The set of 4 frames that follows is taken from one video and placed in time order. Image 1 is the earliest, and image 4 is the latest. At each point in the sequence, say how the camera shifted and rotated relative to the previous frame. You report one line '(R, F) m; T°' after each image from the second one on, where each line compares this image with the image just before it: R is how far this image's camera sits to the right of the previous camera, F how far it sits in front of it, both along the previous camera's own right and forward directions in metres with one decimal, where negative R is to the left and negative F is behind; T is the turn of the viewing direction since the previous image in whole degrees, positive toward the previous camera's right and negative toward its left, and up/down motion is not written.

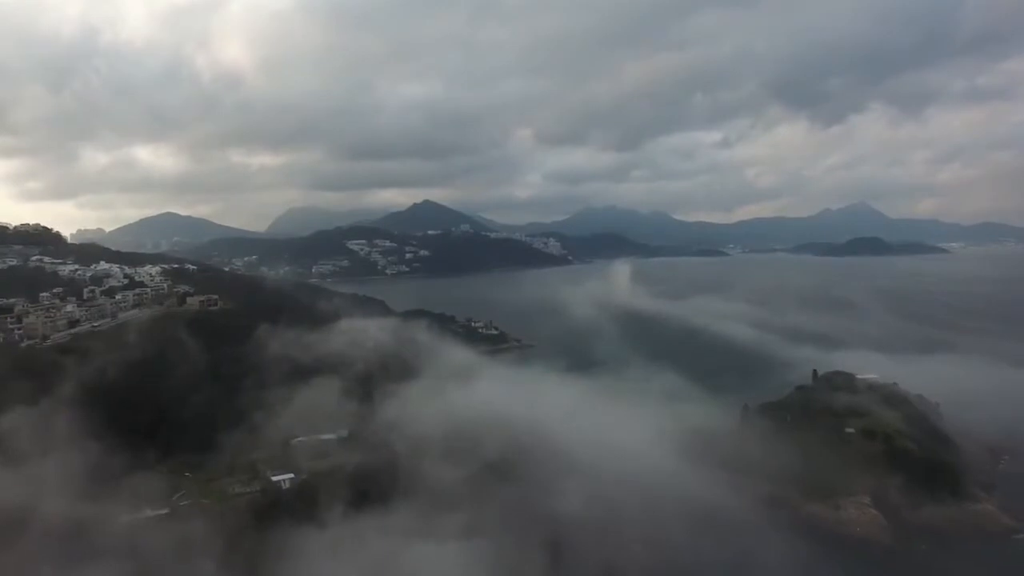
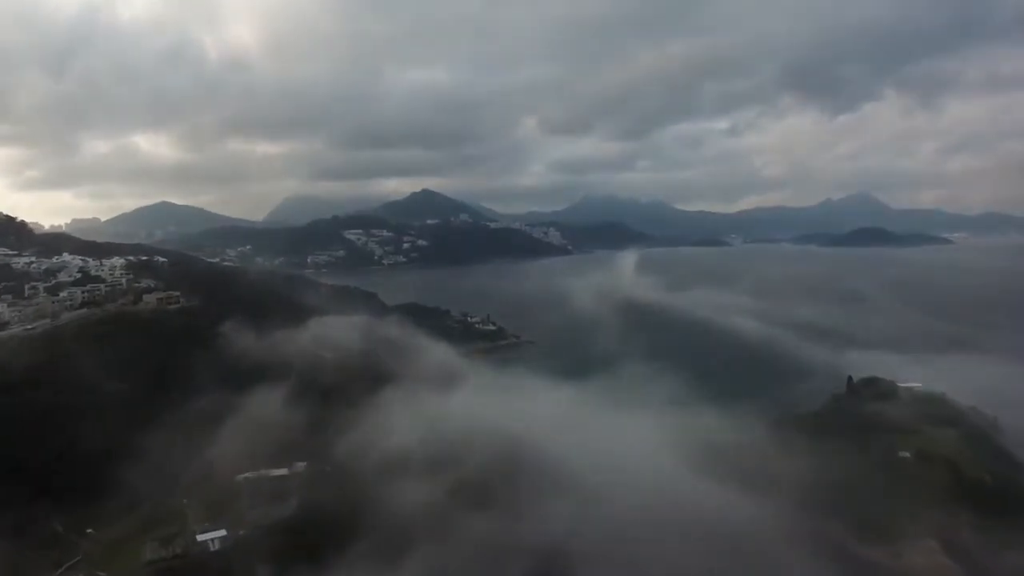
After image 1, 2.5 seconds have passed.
(0.0, +1.2) m; 0°
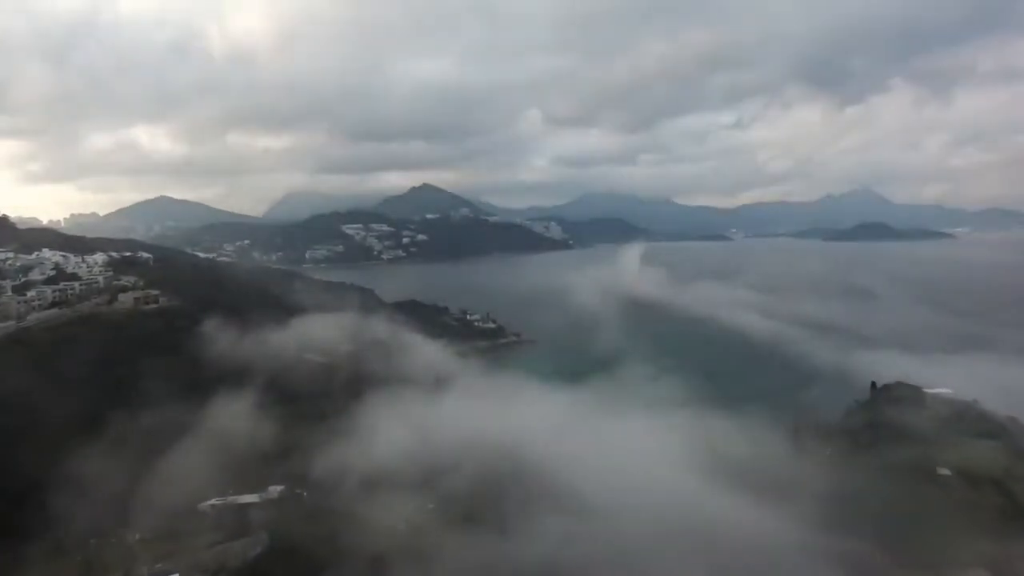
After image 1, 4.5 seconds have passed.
(0.0, +0.6) m; 0°
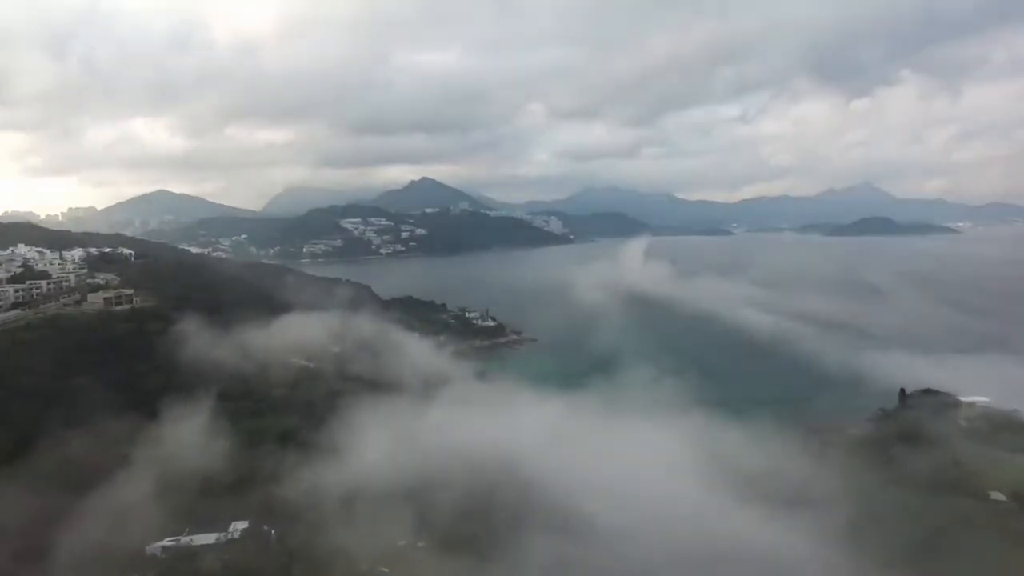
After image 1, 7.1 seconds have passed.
(0.0, +0.7) m; 0°
